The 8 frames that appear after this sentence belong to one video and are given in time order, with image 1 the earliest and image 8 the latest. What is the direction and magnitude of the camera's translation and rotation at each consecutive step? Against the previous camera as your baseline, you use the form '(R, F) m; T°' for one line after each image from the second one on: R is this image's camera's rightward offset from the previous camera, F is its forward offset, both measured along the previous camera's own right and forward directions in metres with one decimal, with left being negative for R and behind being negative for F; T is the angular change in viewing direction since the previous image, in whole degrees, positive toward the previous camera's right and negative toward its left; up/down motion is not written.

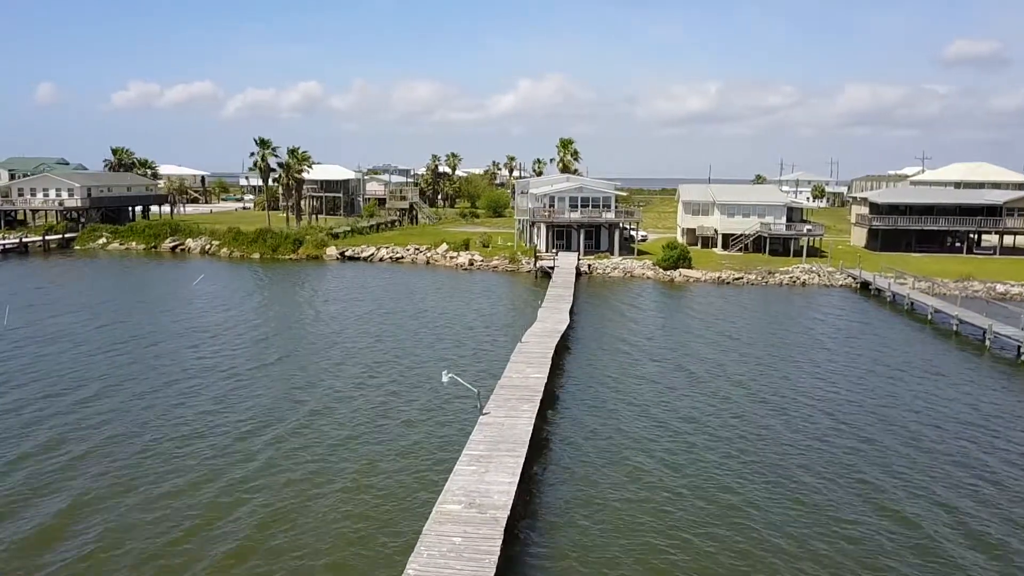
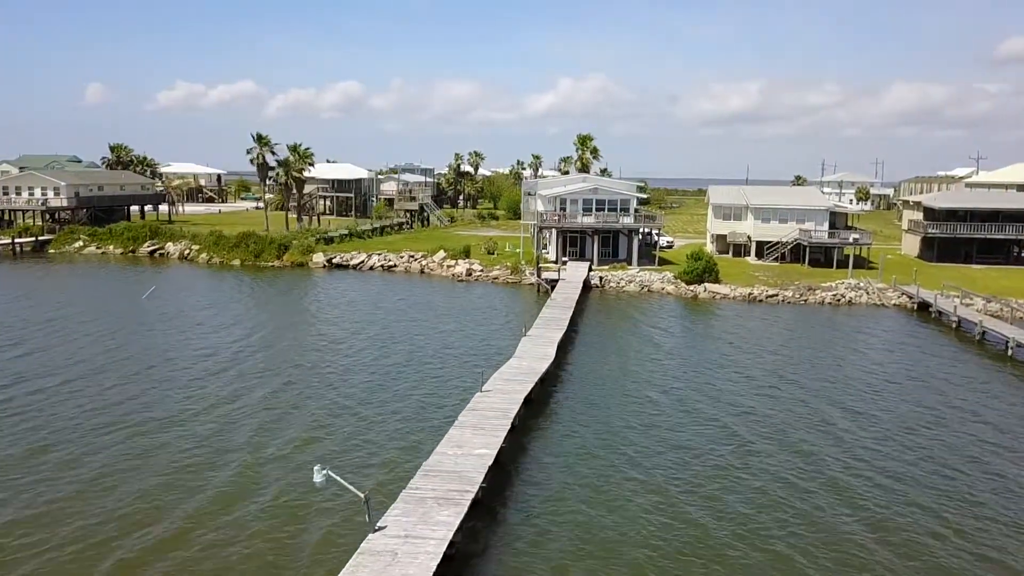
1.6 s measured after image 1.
(+2.2, +6.6) m; -3°
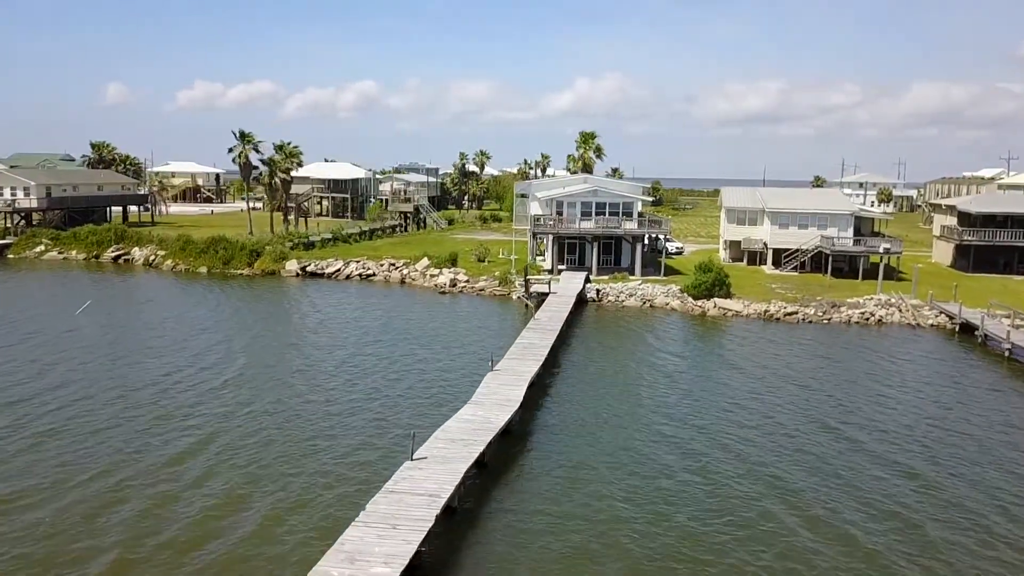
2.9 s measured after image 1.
(+1.6, +5.1) m; -1°
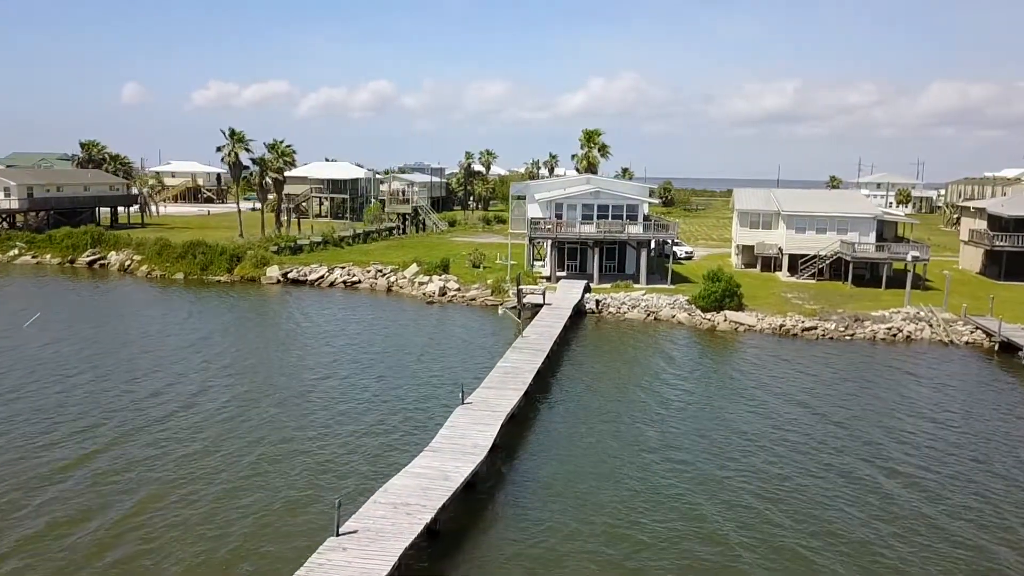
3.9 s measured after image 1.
(+1.0, +3.5) m; -1°
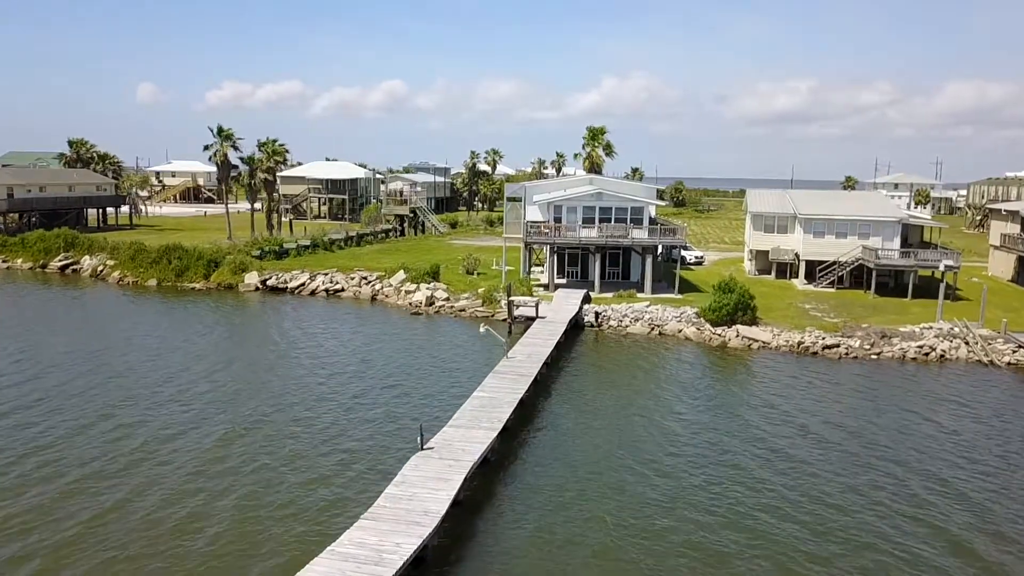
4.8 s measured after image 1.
(+1.0, +3.4) m; -1°
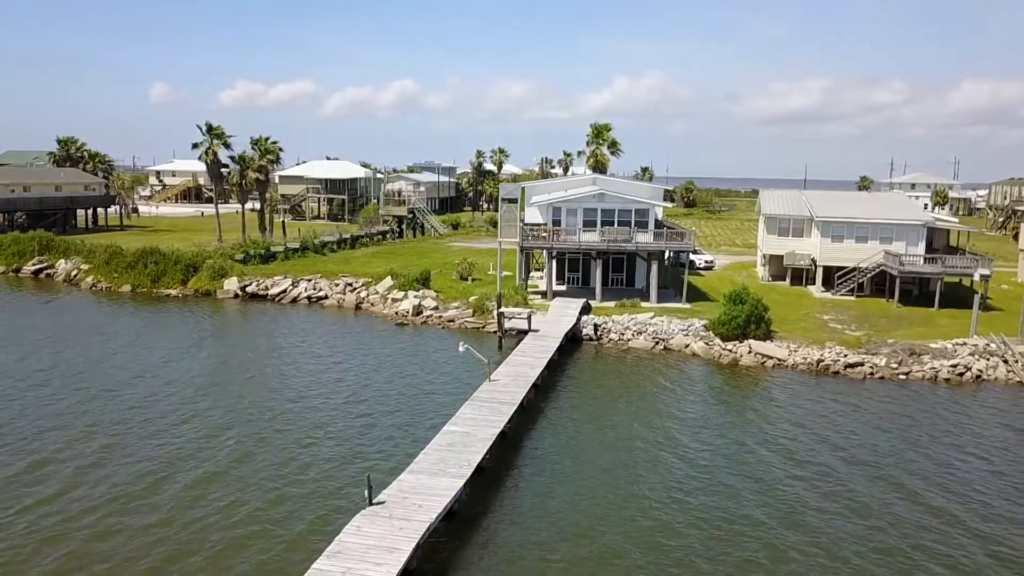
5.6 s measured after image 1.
(+0.8, +3.0) m; -1°
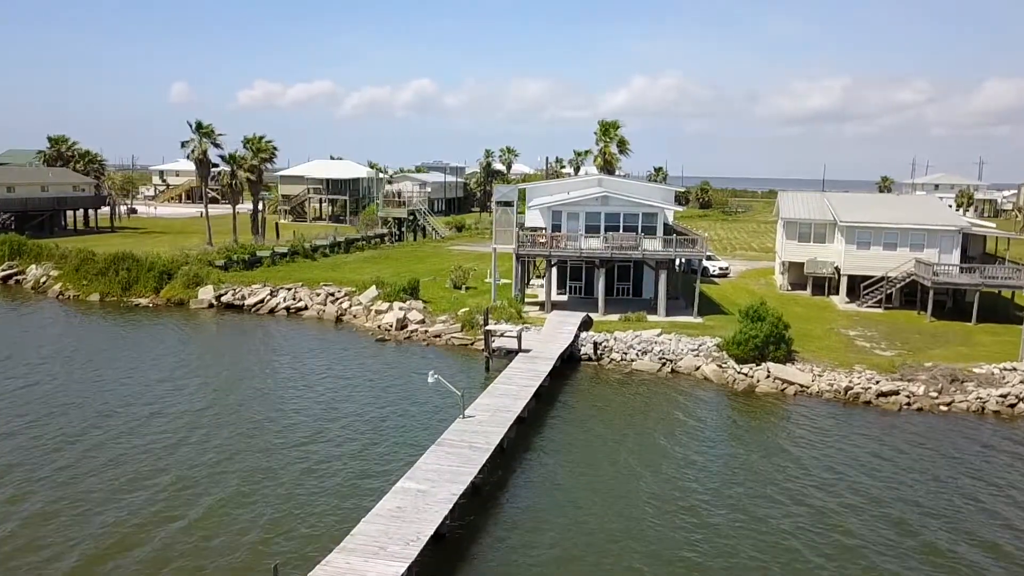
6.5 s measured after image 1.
(+1.0, +3.4) m; -1°
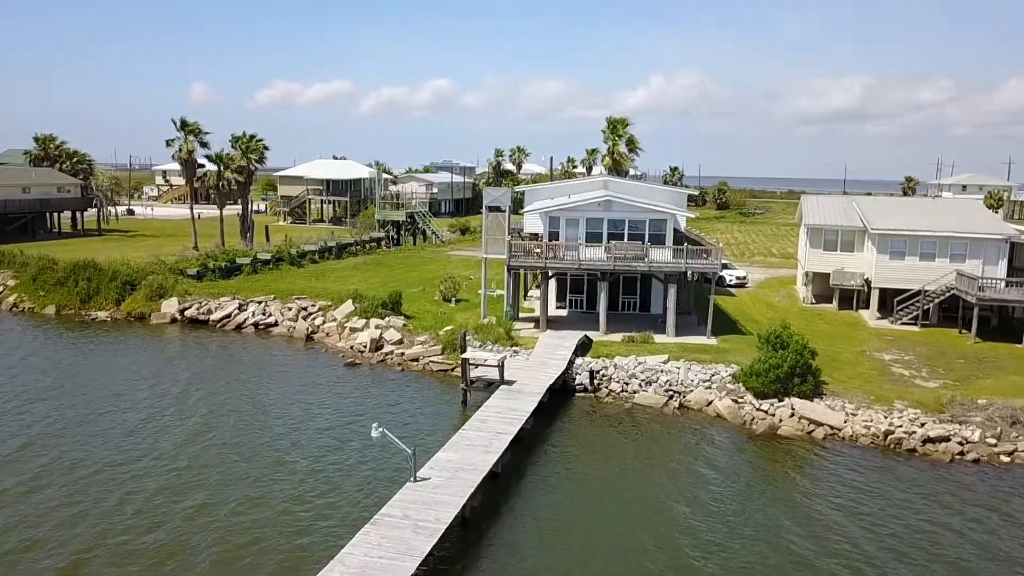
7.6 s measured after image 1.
(+1.1, +3.9) m; -1°
